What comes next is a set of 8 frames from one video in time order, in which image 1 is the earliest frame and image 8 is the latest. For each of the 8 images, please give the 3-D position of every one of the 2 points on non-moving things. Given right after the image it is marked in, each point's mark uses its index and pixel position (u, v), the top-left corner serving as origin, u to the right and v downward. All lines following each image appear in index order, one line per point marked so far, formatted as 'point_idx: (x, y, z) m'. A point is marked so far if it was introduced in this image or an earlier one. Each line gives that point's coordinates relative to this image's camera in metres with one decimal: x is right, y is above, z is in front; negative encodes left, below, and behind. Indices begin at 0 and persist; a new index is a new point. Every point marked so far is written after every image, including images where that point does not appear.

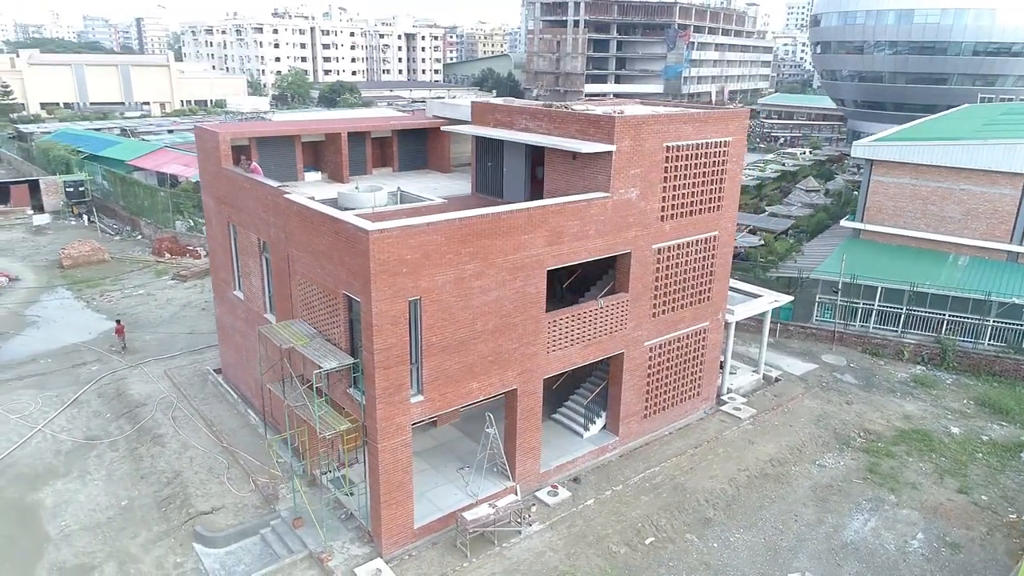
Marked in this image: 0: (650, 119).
0: (+3.2, +3.9, +16.4) m
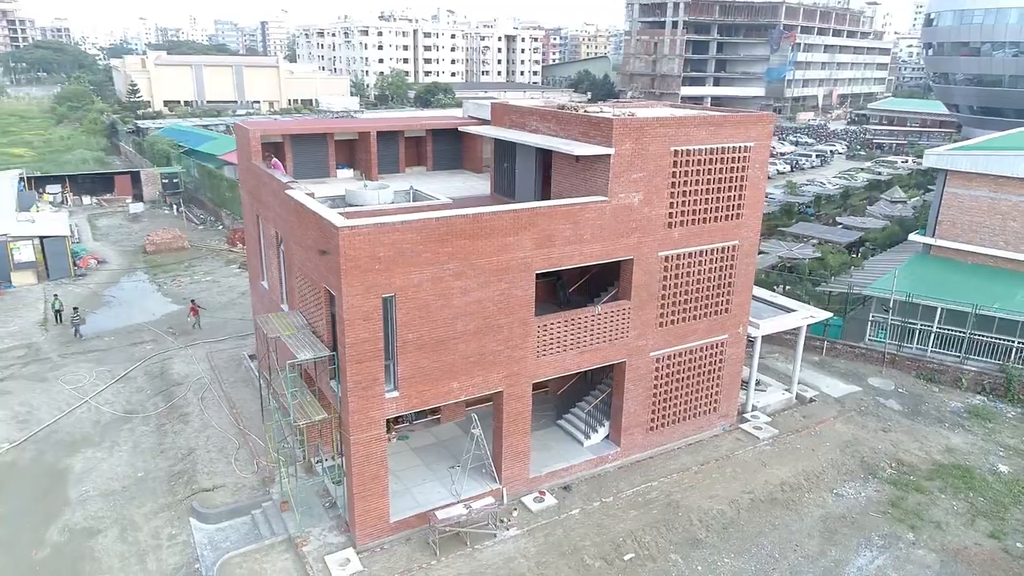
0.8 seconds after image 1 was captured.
0: (+3.2, +3.7, +15.9) m
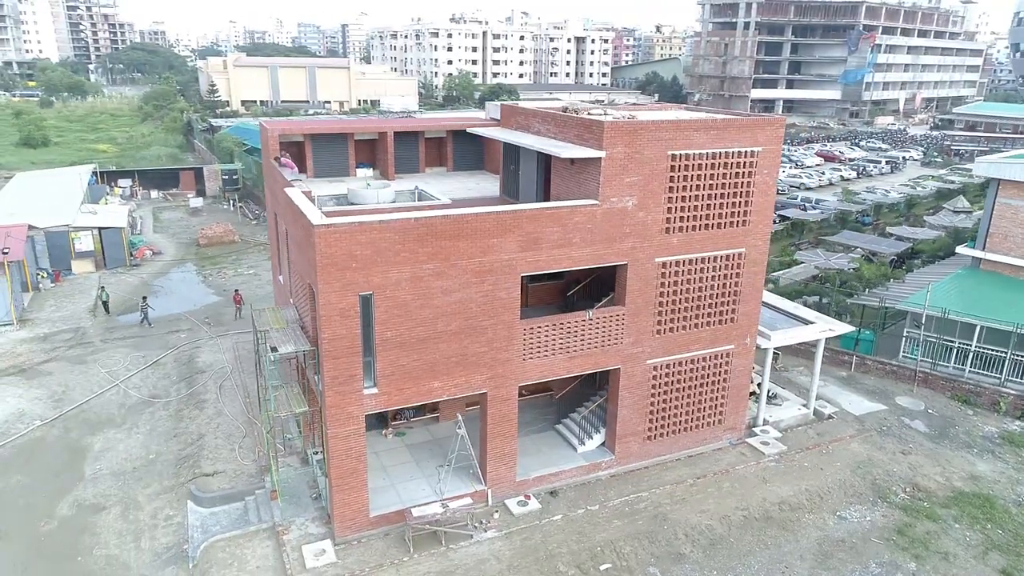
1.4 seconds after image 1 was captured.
0: (+3.0, +3.6, +15.5) m
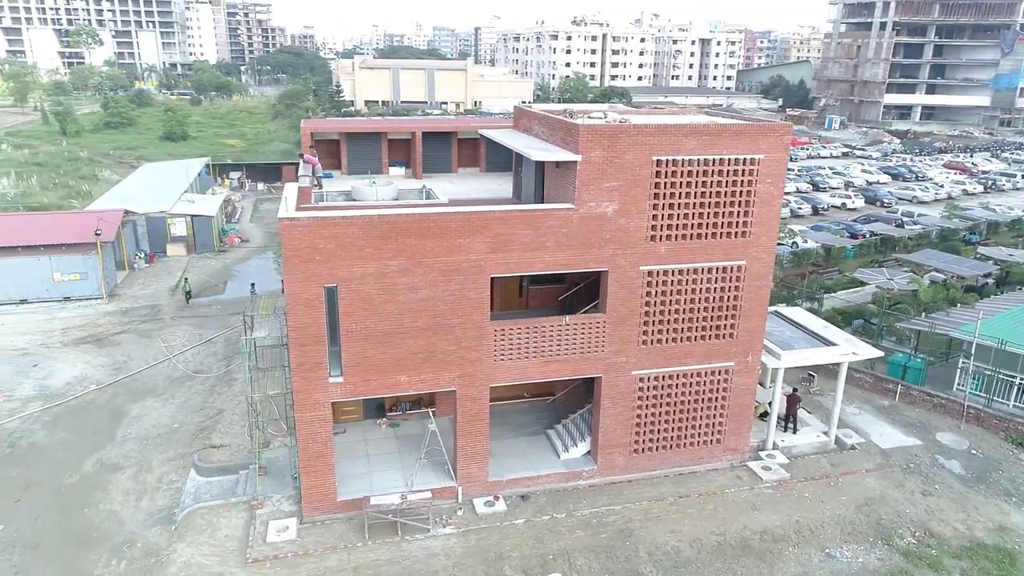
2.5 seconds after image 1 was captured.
0: (+2.5, +3.4, +15.1) m
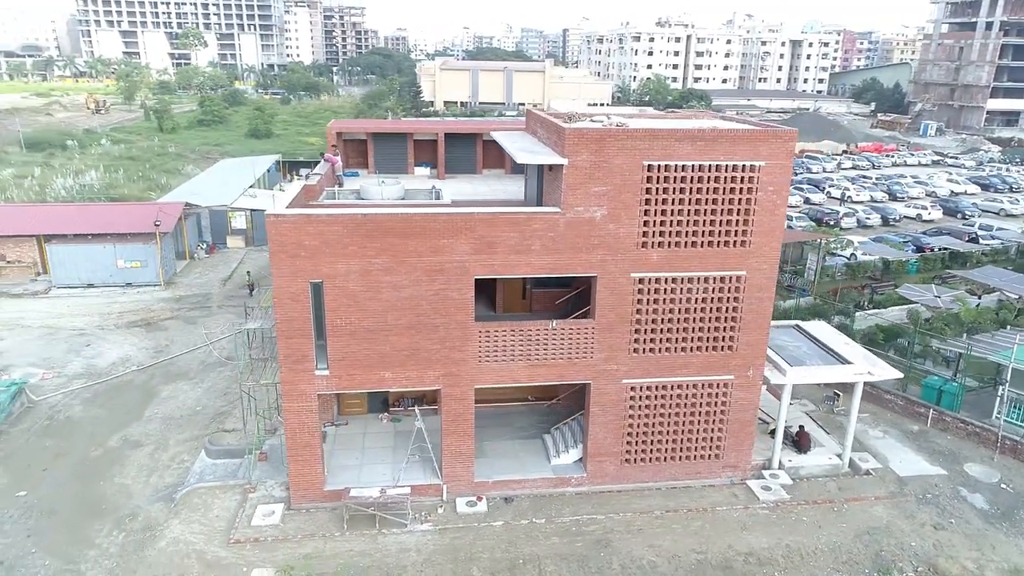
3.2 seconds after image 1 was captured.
0: (+2.2, +3.2, +14.9) m
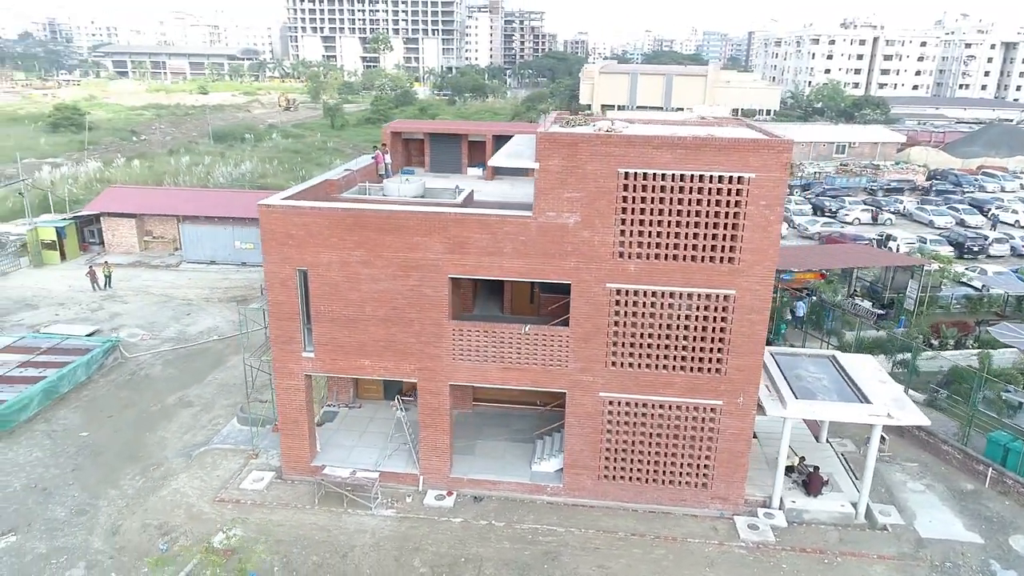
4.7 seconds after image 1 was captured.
0: (+1.6, +3.0, +14.5) m
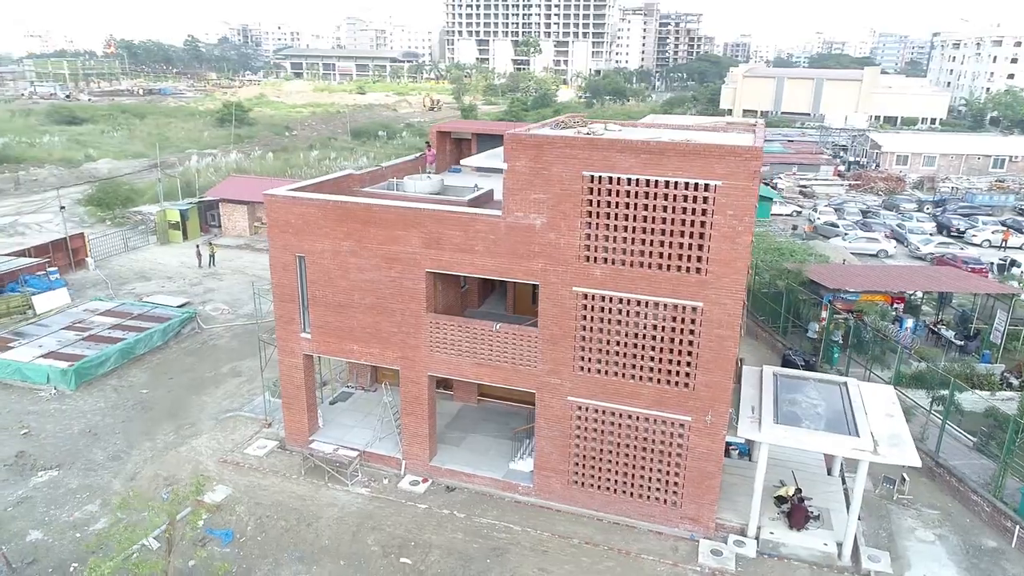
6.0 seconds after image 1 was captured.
0: (+0.9, +3.0, +14.5) m
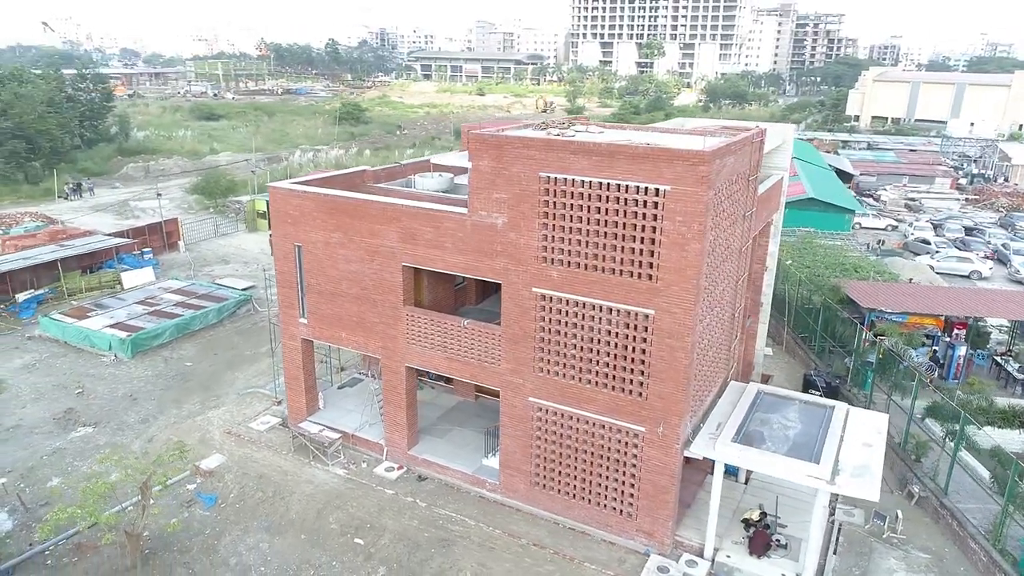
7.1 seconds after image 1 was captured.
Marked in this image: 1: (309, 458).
0: (+0.1, +3.0, +14.6) m
1: (-5.2, -4.4, +18.7) m
